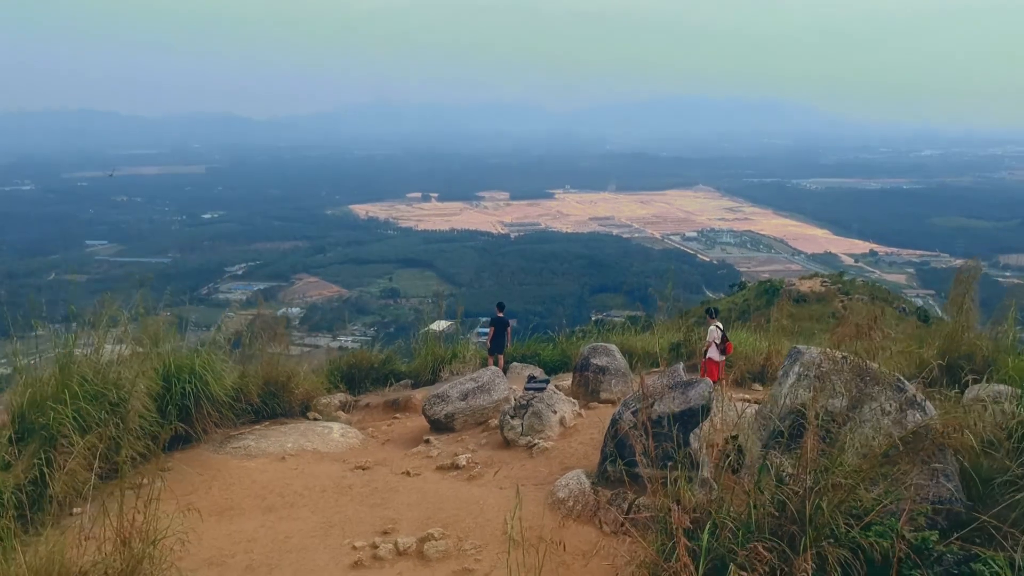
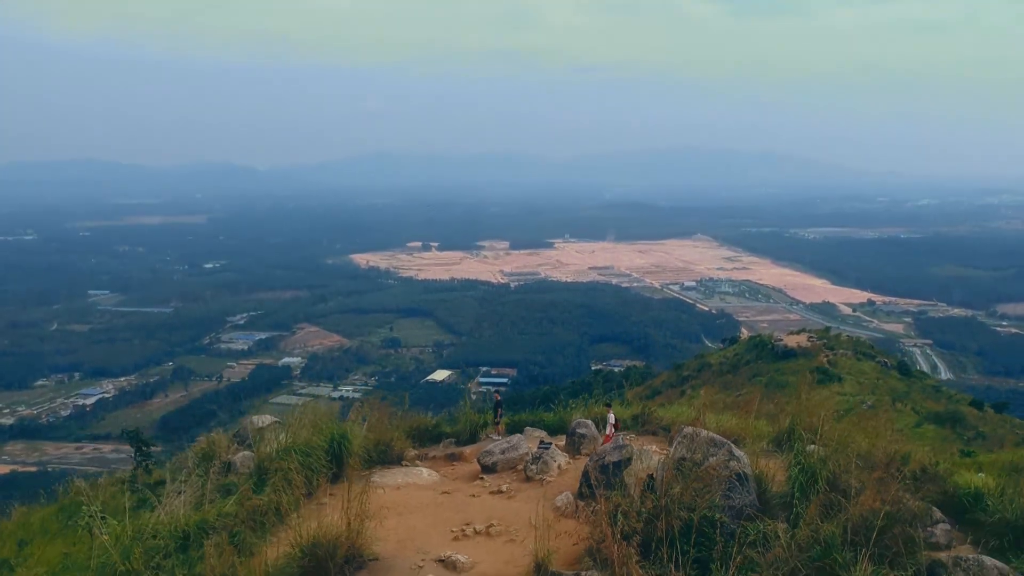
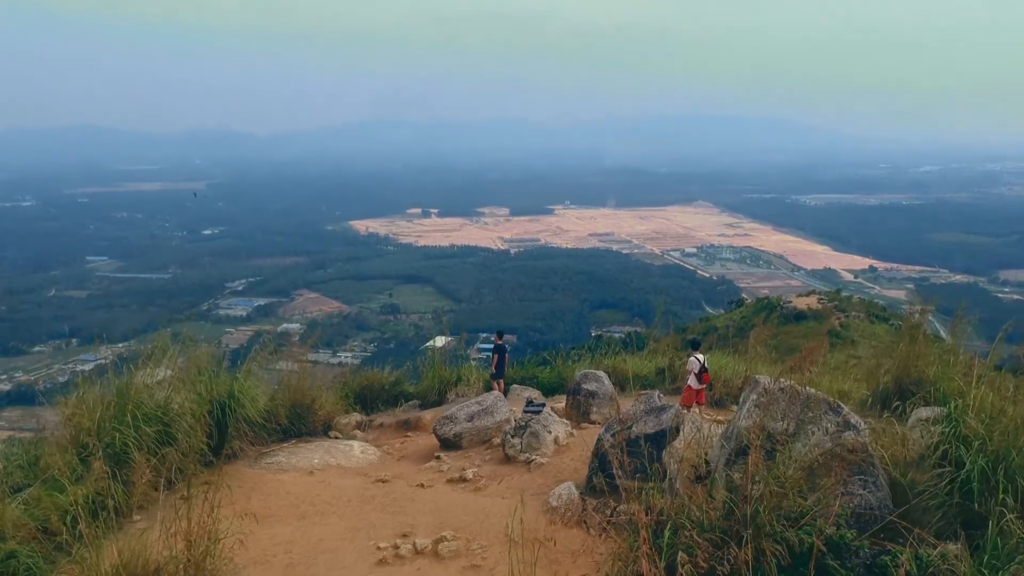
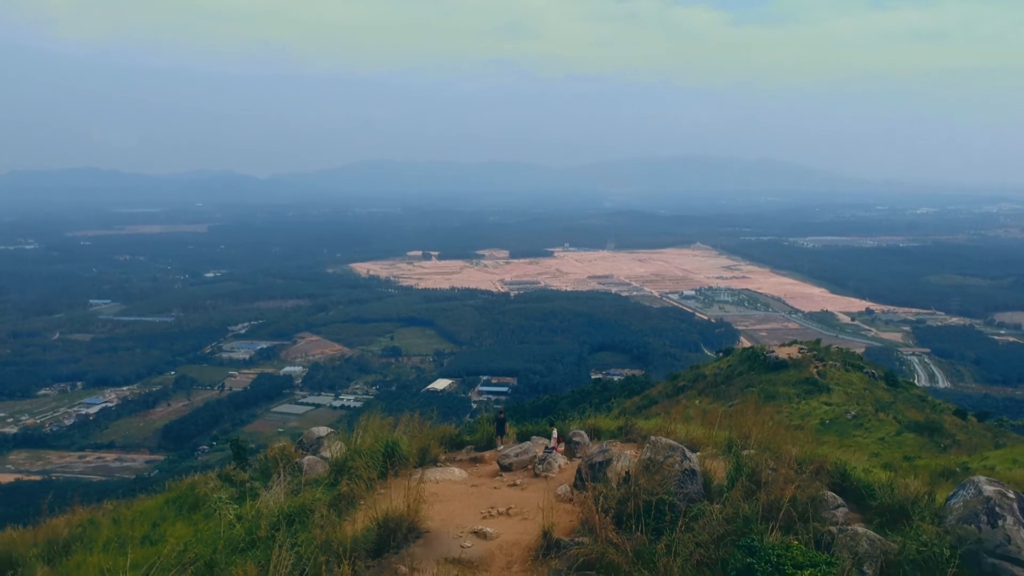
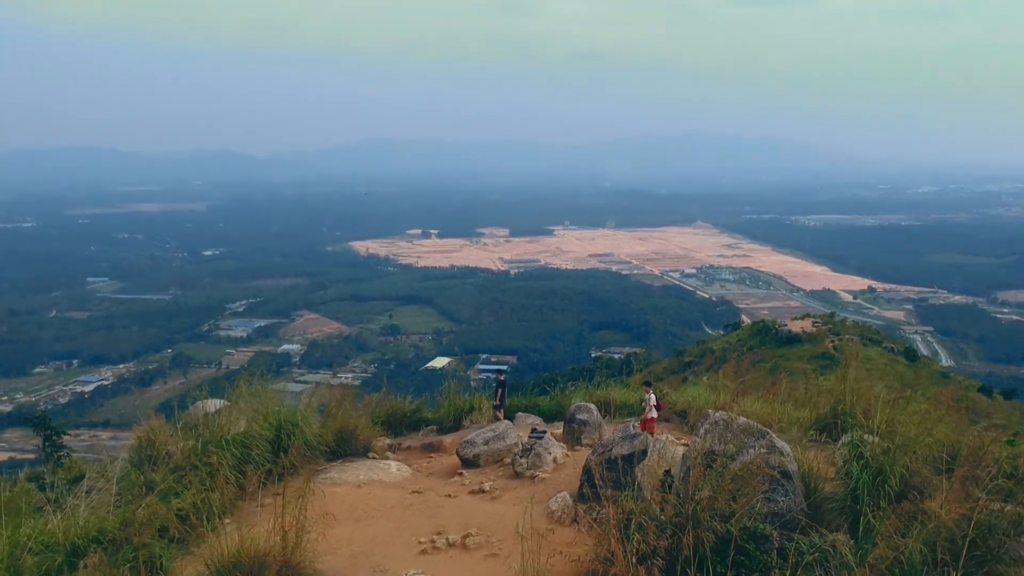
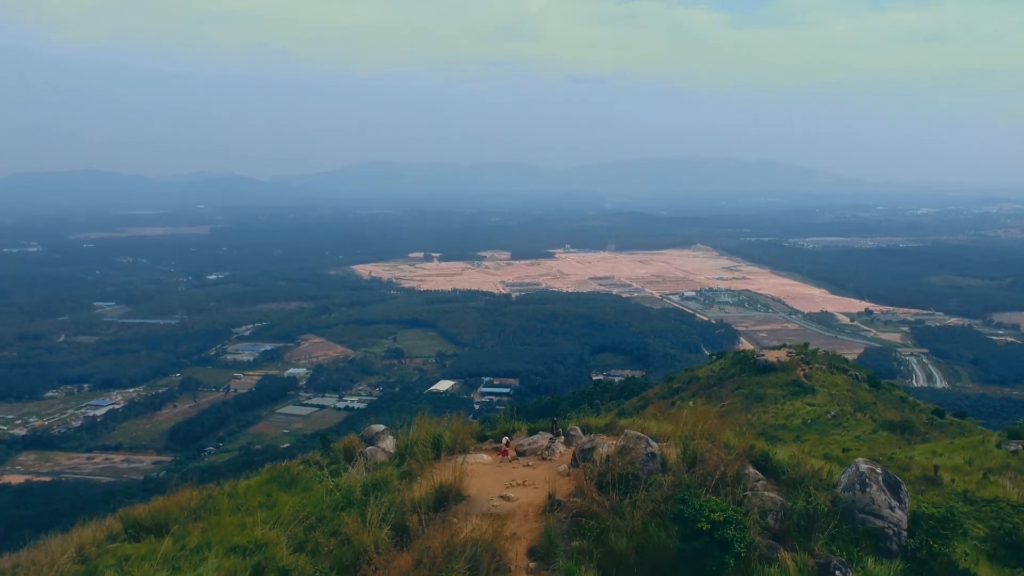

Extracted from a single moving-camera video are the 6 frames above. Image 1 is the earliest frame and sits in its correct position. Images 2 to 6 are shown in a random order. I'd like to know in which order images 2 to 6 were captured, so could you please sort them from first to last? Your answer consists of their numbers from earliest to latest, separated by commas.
3, 5, 2, 4, 6
